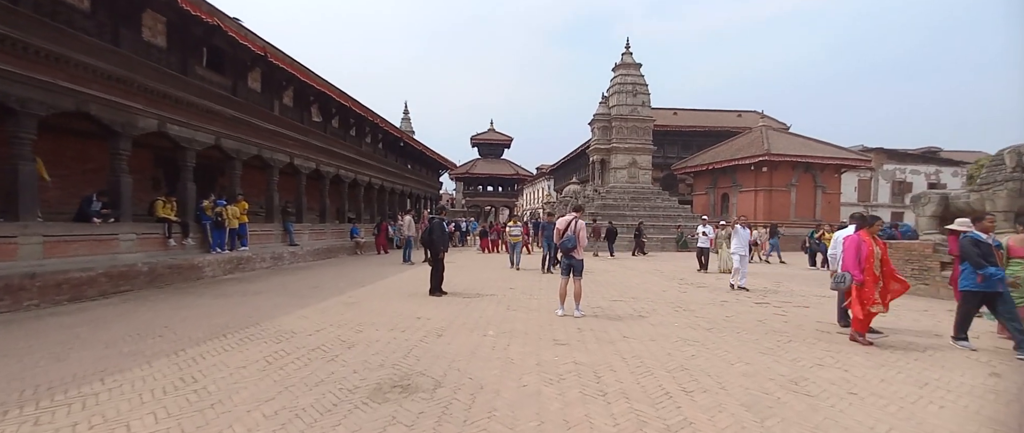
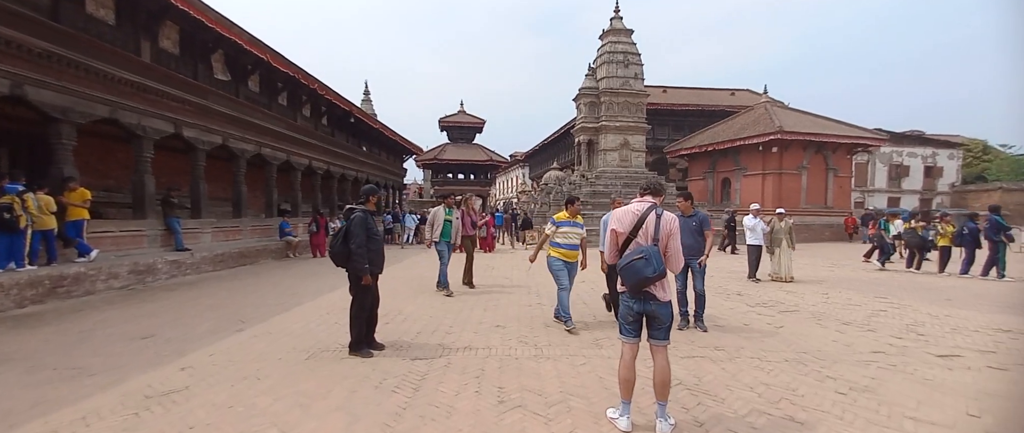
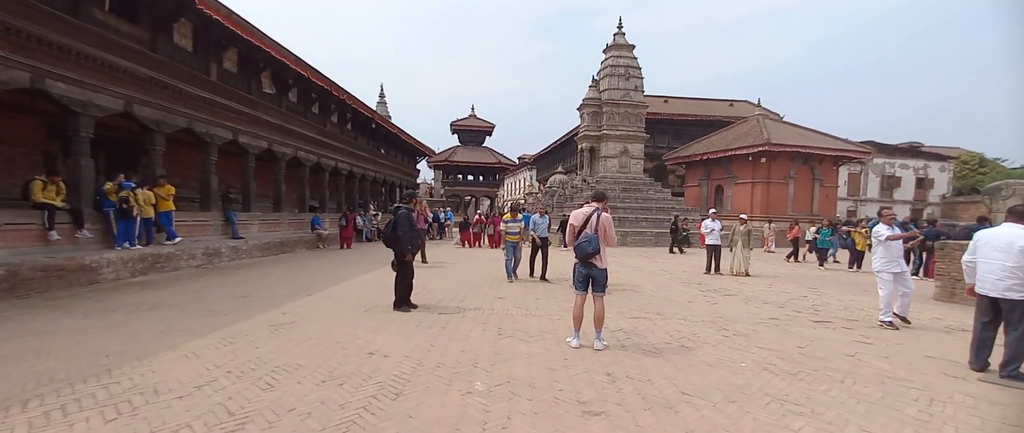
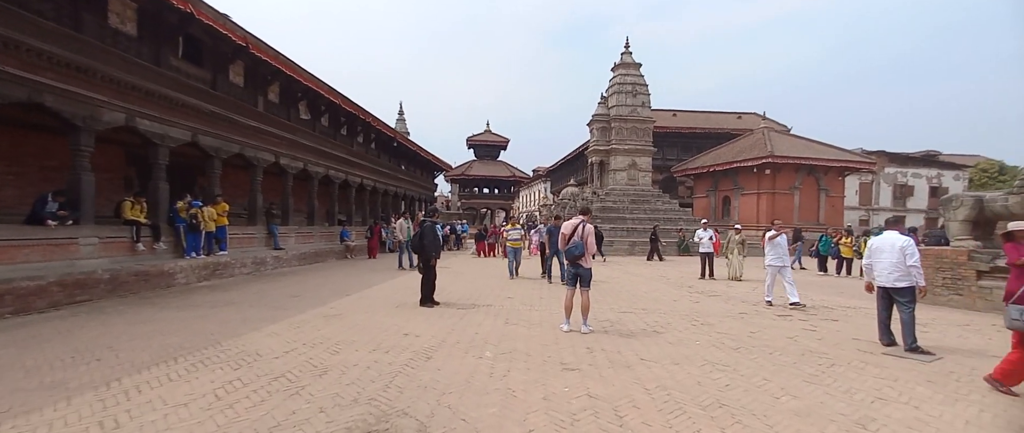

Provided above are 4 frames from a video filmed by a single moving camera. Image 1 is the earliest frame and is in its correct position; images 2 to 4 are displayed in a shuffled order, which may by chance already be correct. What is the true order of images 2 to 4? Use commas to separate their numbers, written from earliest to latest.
4, 3, 2
